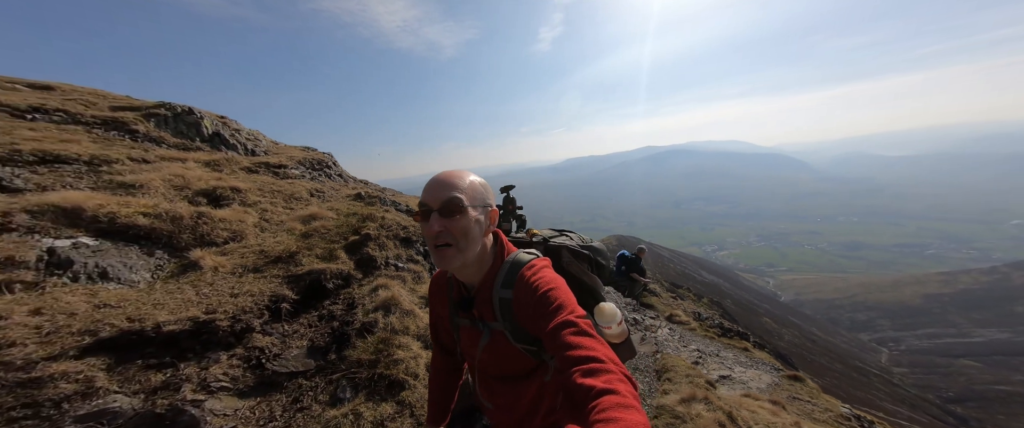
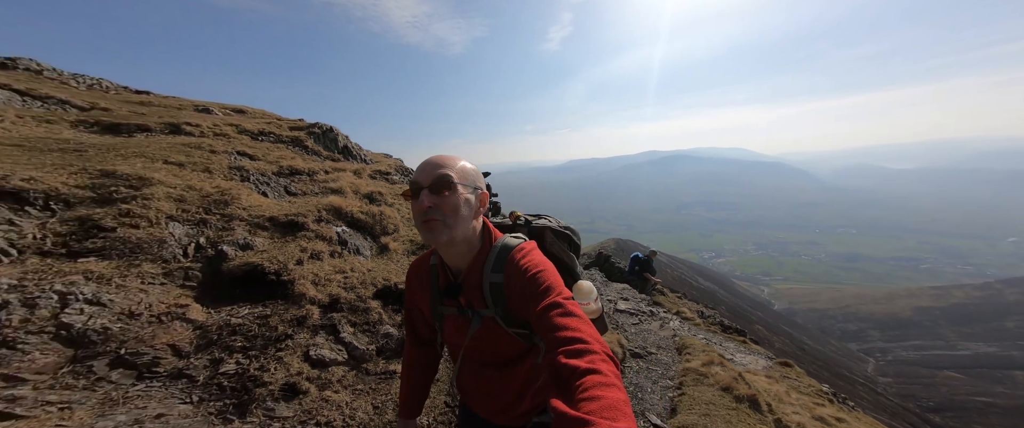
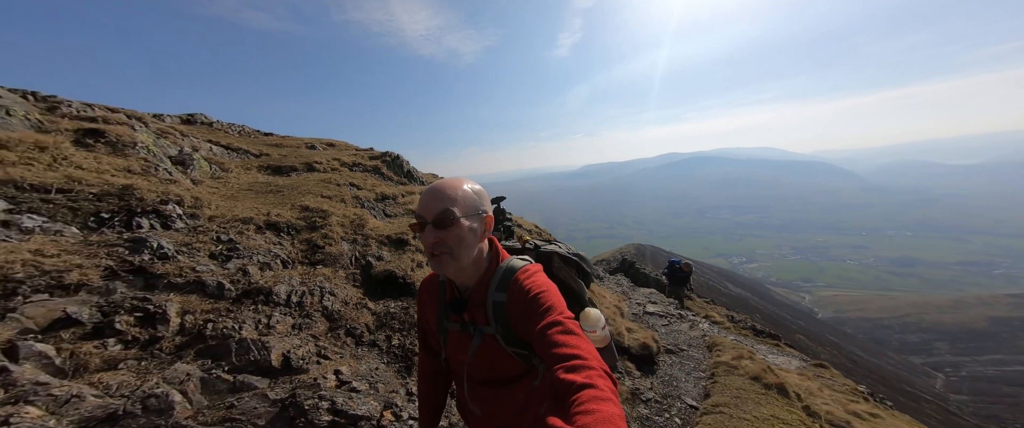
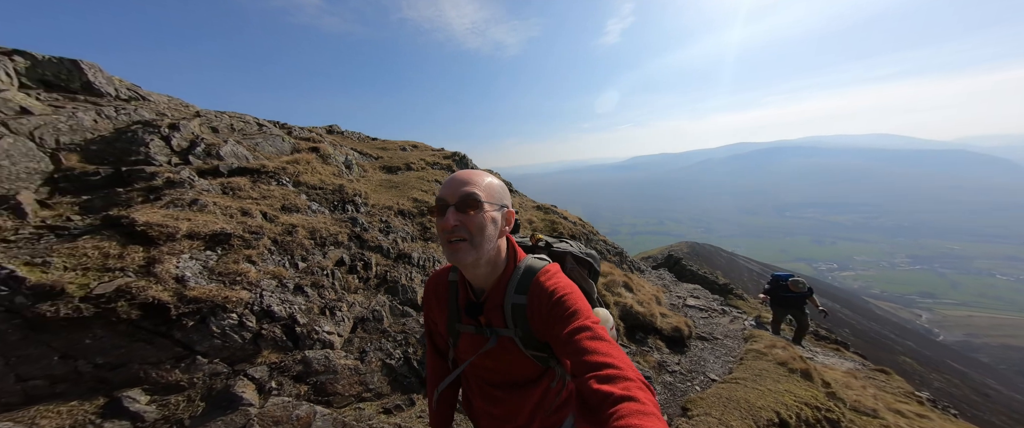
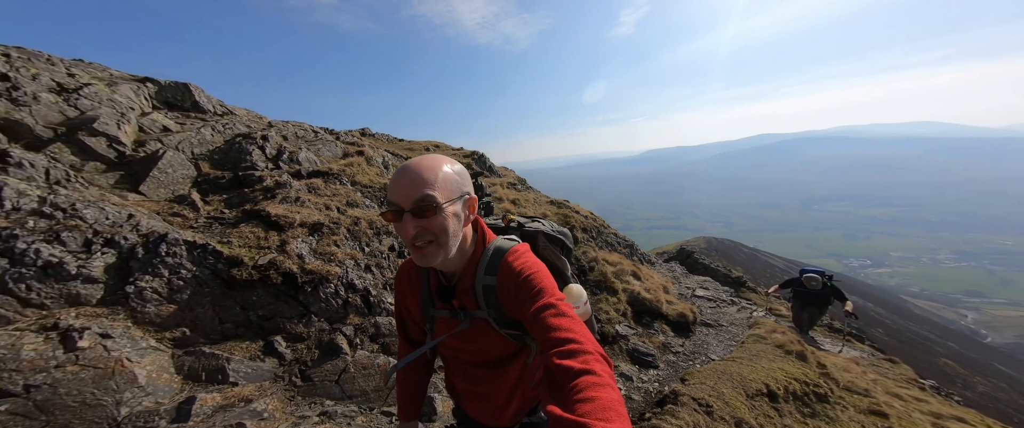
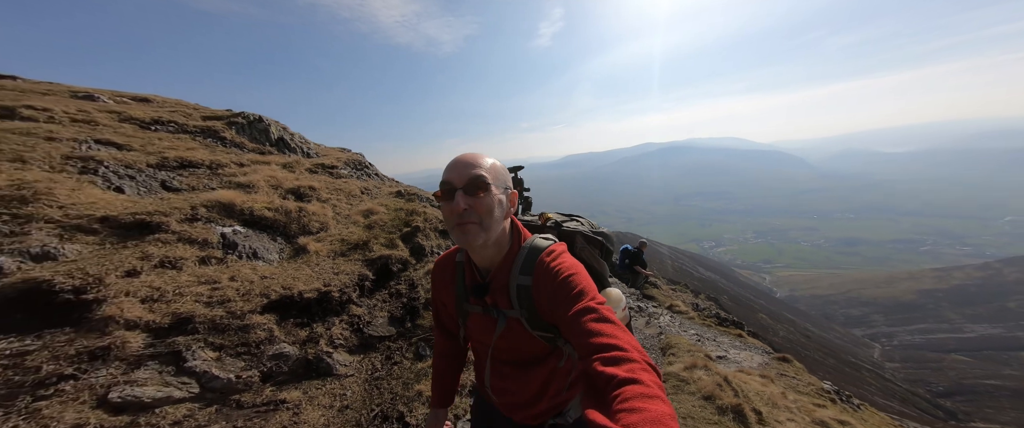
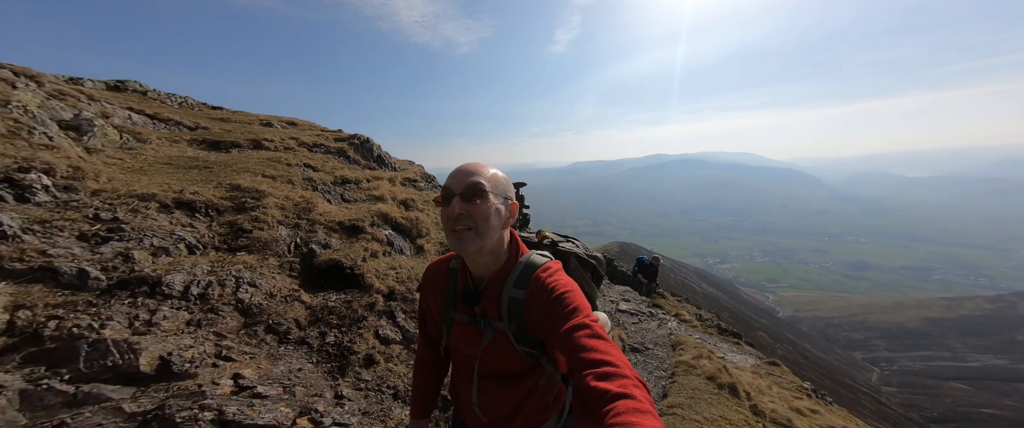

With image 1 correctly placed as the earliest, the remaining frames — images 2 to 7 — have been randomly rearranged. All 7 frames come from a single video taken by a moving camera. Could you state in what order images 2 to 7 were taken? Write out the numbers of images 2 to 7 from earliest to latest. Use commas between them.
6, 2, 7, 3, 4, 5
